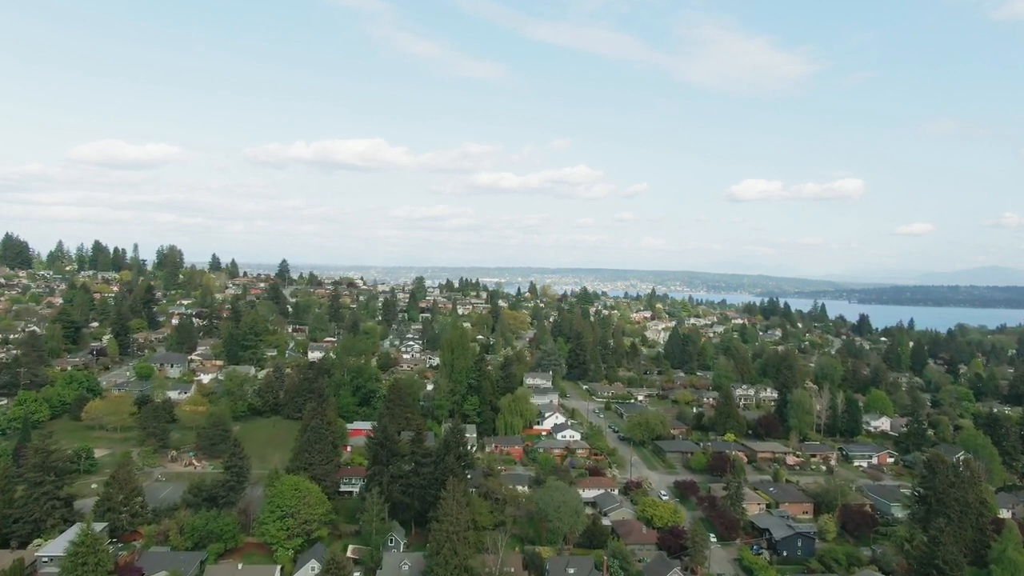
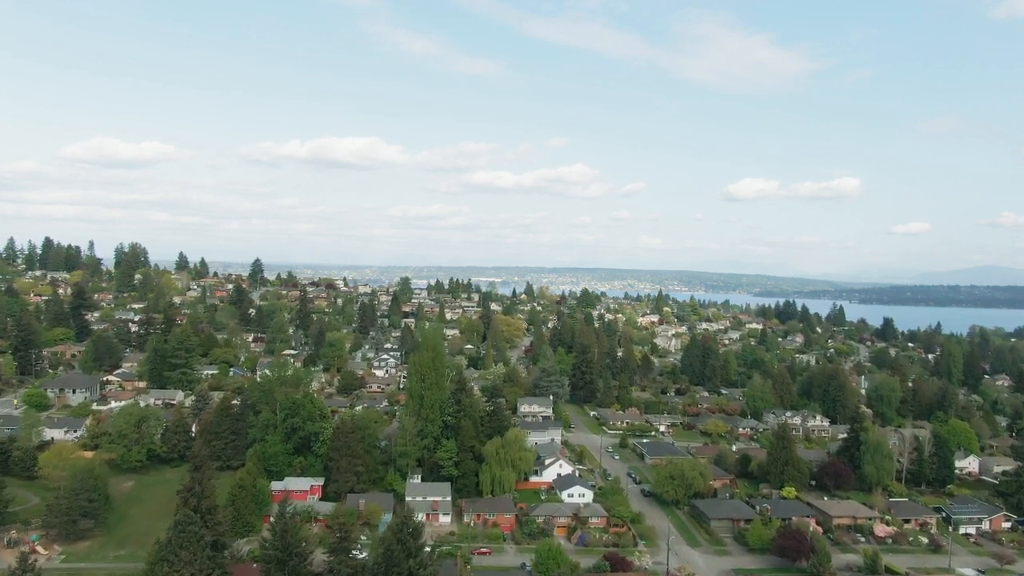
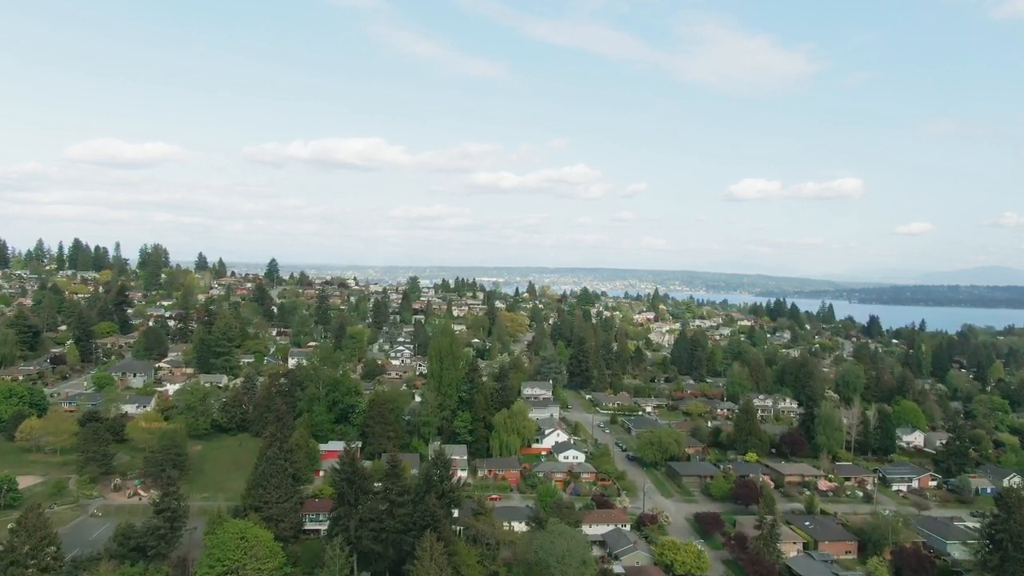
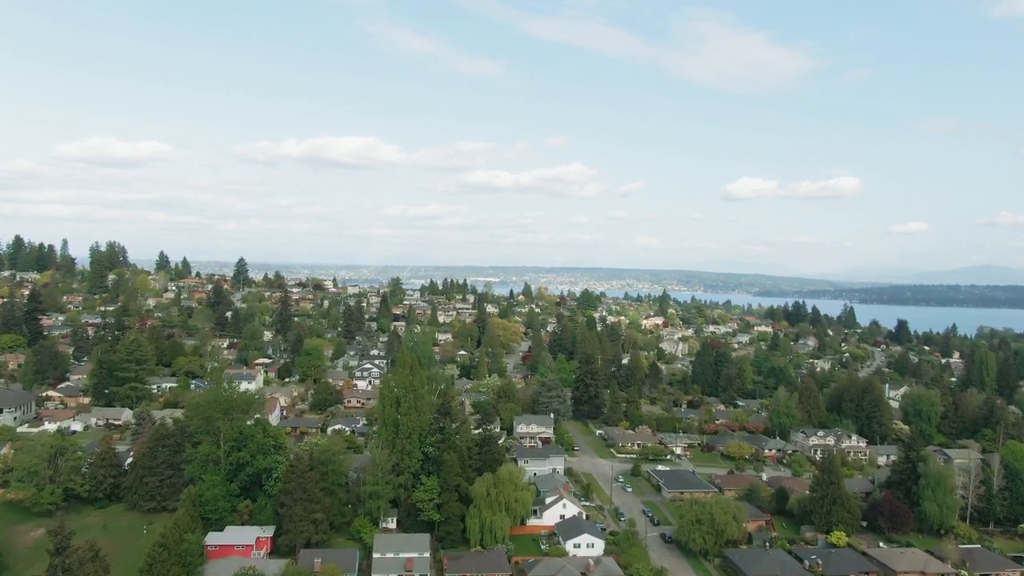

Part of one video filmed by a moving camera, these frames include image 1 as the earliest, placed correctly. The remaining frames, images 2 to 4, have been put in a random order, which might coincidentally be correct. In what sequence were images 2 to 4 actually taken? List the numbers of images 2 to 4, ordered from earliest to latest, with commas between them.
3, 2, 4
